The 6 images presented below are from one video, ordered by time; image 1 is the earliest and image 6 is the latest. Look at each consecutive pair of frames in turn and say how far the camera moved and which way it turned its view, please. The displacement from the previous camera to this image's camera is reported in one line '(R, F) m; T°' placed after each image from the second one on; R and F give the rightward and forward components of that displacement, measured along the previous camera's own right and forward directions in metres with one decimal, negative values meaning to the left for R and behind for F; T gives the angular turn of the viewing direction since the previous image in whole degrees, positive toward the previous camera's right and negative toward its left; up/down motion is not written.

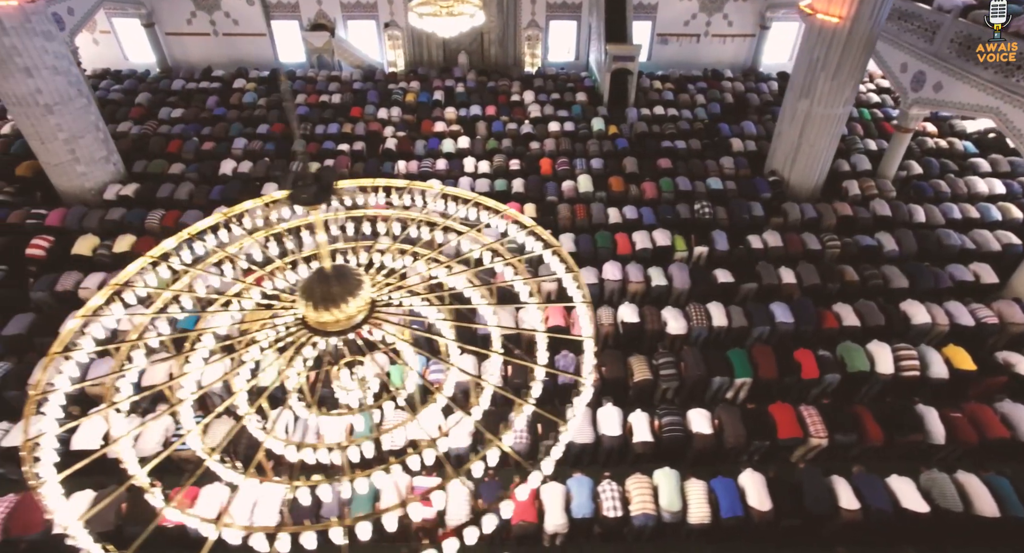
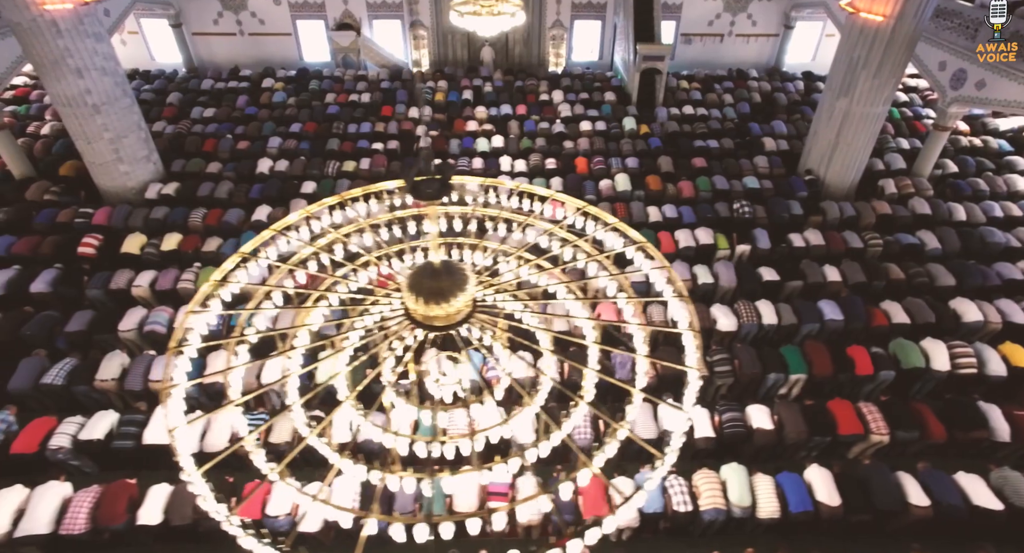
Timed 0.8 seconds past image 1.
(-0.6, -0.1) m; 0°
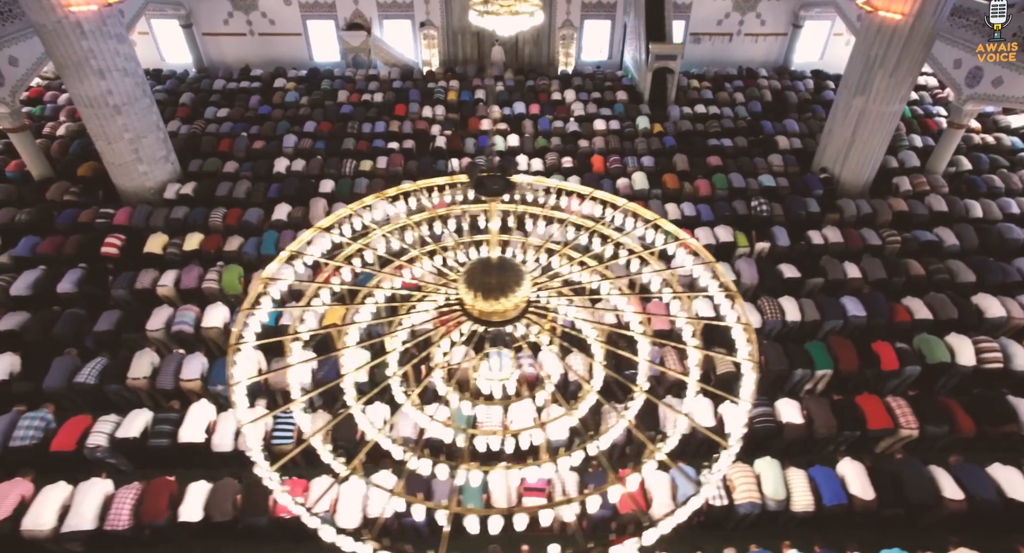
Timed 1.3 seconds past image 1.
(-0.3, 0.0) m; 0°
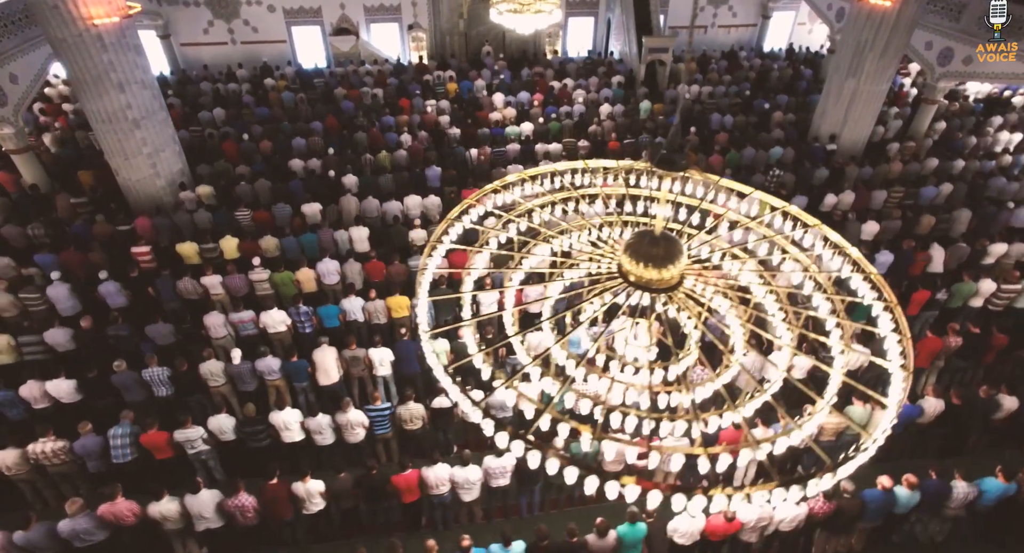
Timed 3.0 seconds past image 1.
(-1.3, -0.1) m; +5°
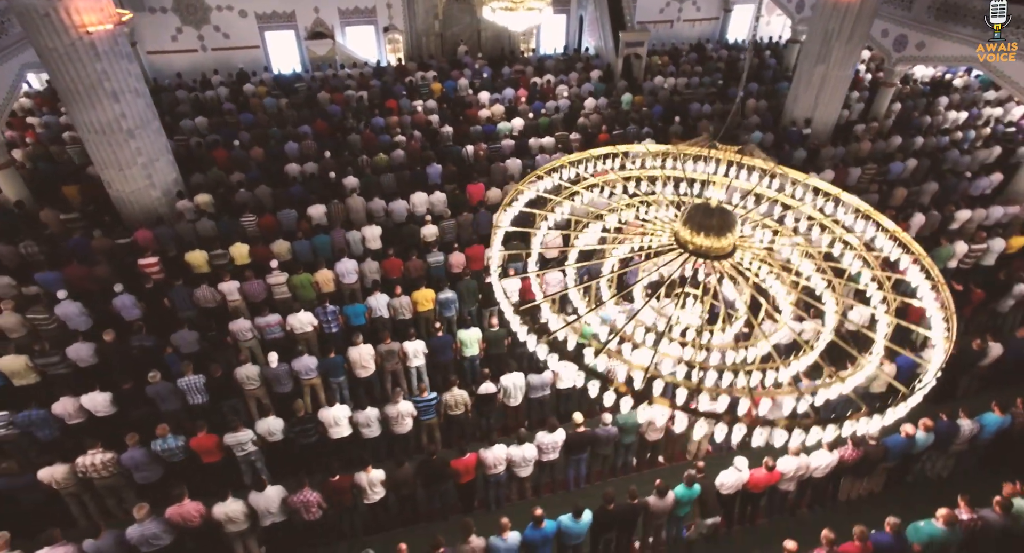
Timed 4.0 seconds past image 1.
(-0.8, -0.2) m; +4°
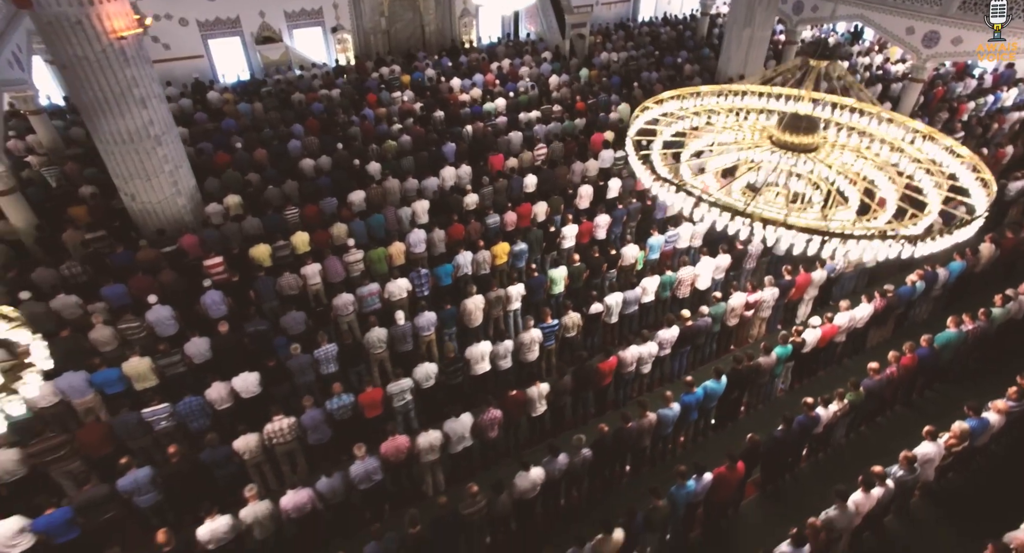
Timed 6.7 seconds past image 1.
(-2.6, -0.6) m; +12°
